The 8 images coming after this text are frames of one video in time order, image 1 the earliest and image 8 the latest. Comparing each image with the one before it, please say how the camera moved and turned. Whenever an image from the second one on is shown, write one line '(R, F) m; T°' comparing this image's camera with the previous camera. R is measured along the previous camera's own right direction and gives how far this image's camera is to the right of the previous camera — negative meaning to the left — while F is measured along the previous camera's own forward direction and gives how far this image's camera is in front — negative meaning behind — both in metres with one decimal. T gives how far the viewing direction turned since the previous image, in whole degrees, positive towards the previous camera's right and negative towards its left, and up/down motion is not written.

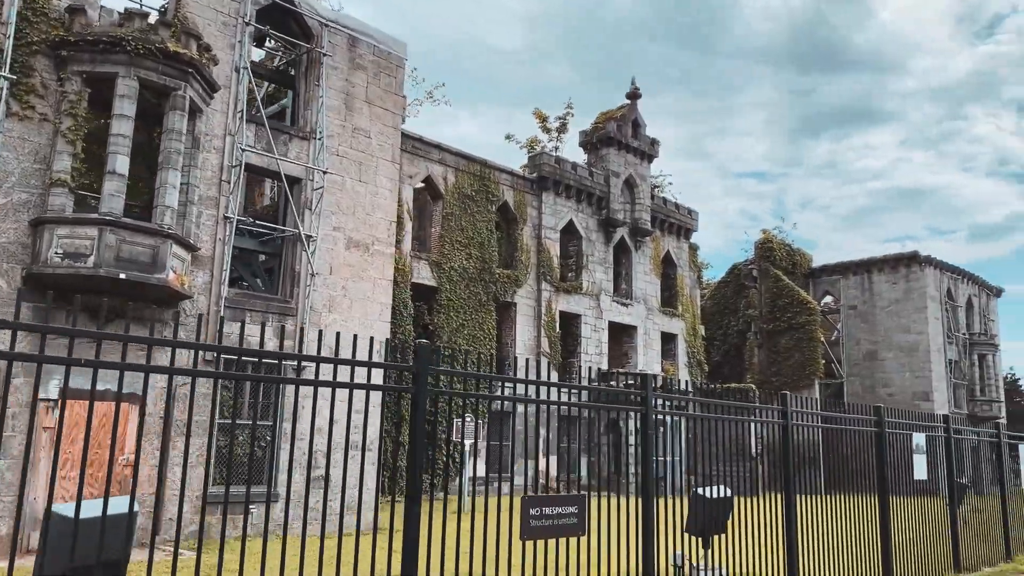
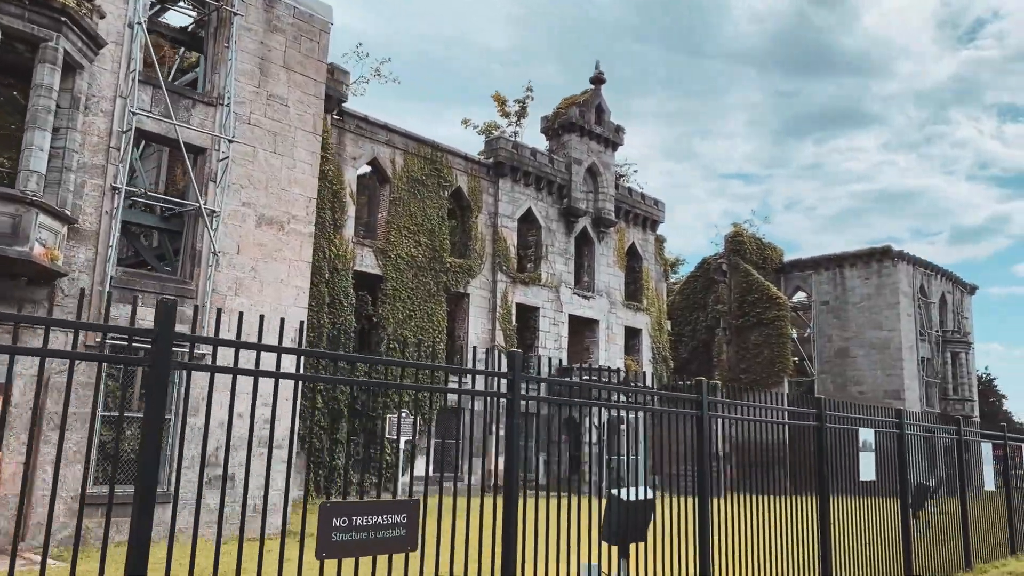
(+0.9, +1.1) m; +1°
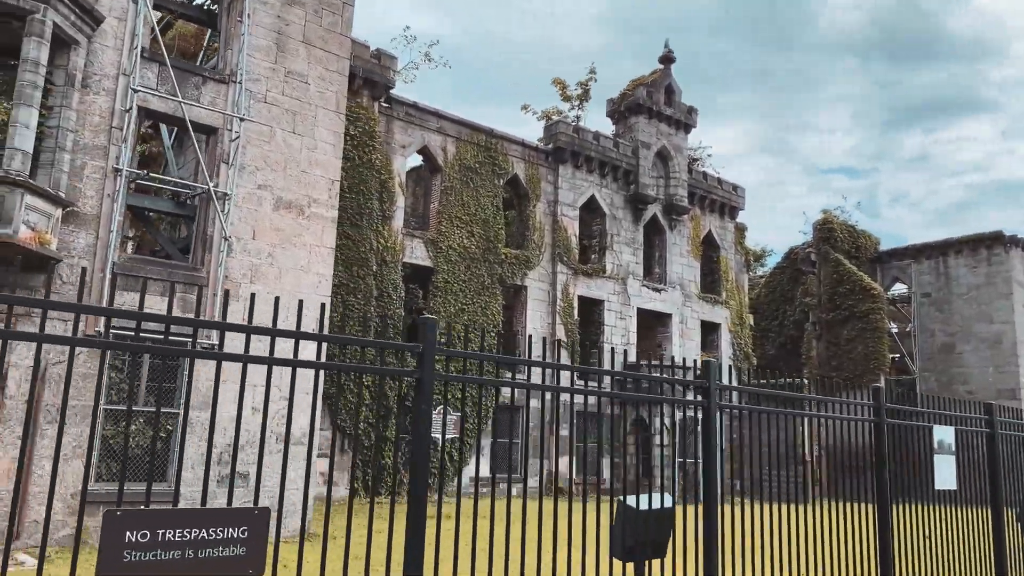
(+0.8, +1.2) m; -7°
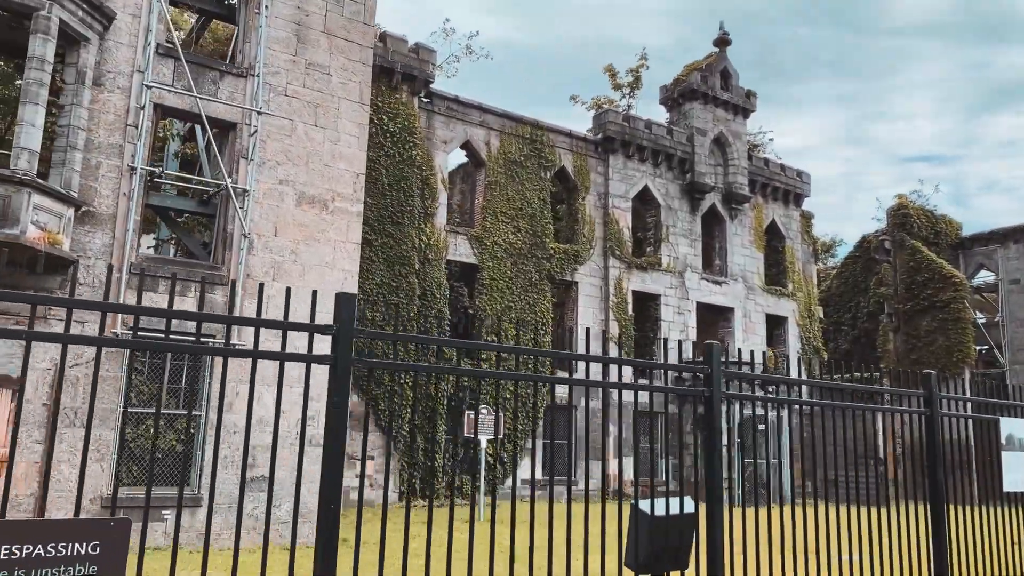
(+0.6, +0.7) m; -5°
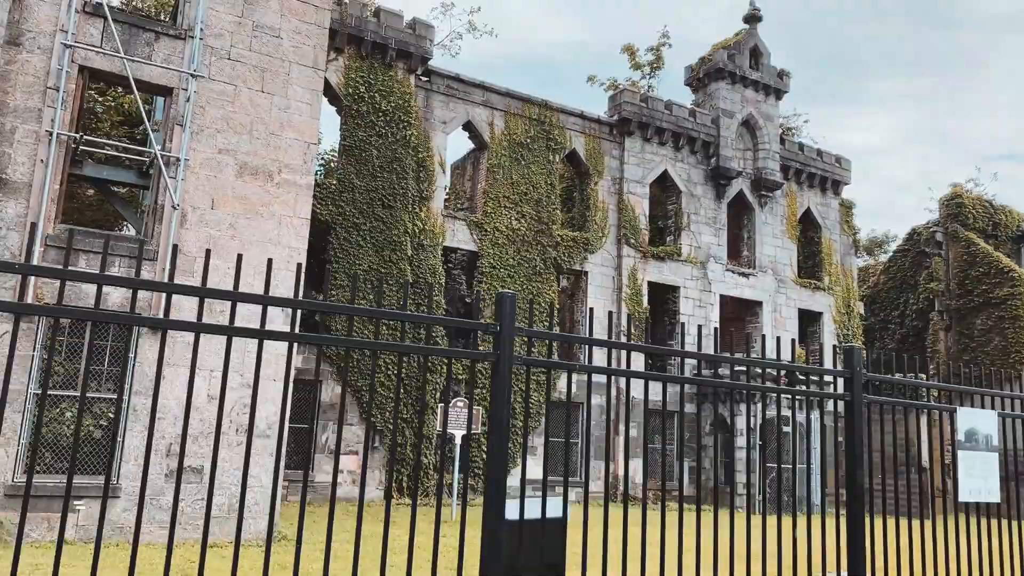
(+1.4, +1.1) m; -4°
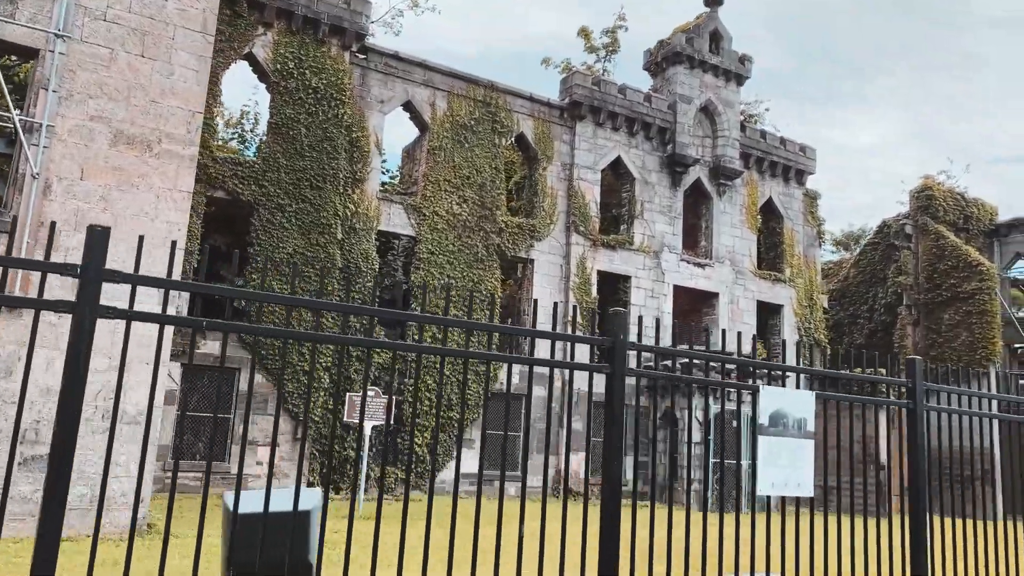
(+1.3, +0.7) m; 0°
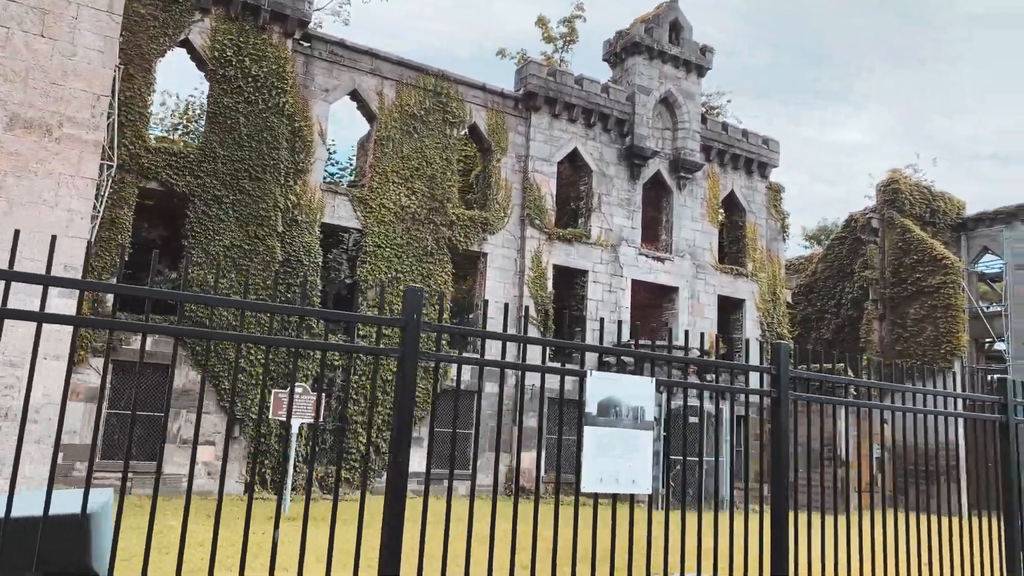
(+0.8, +0.4) m; +1°
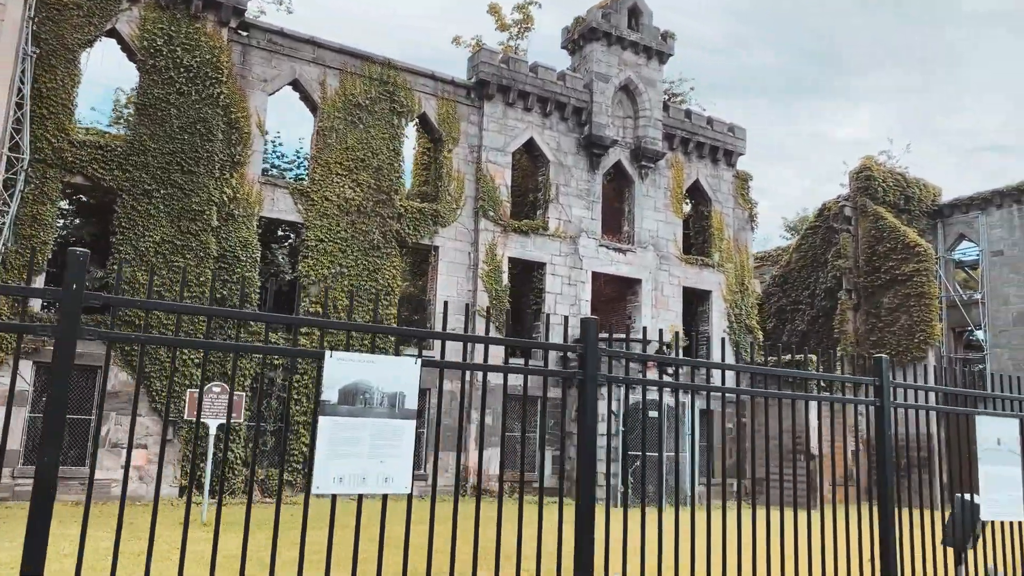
(+1.0, +0.5) m; 0°
